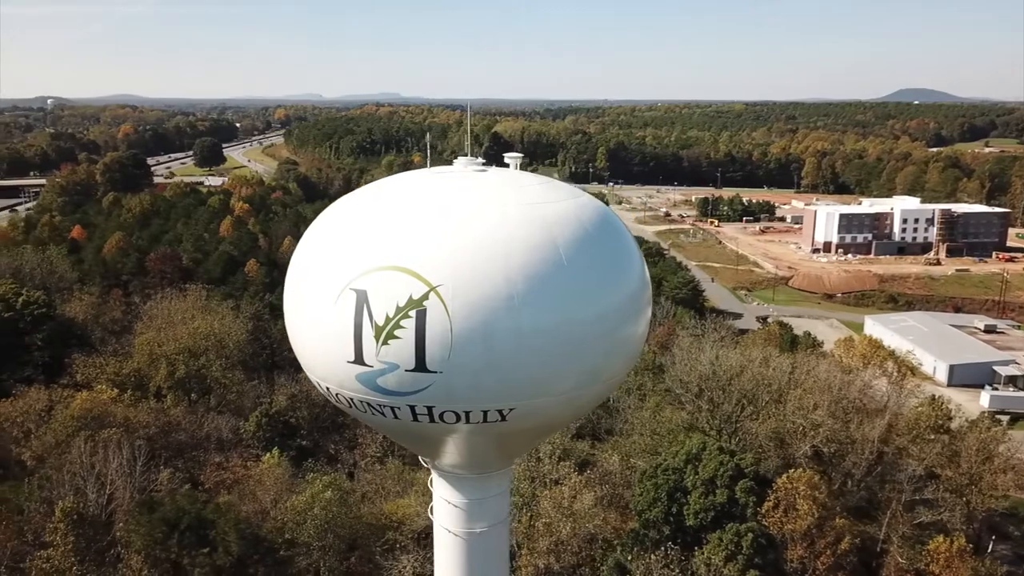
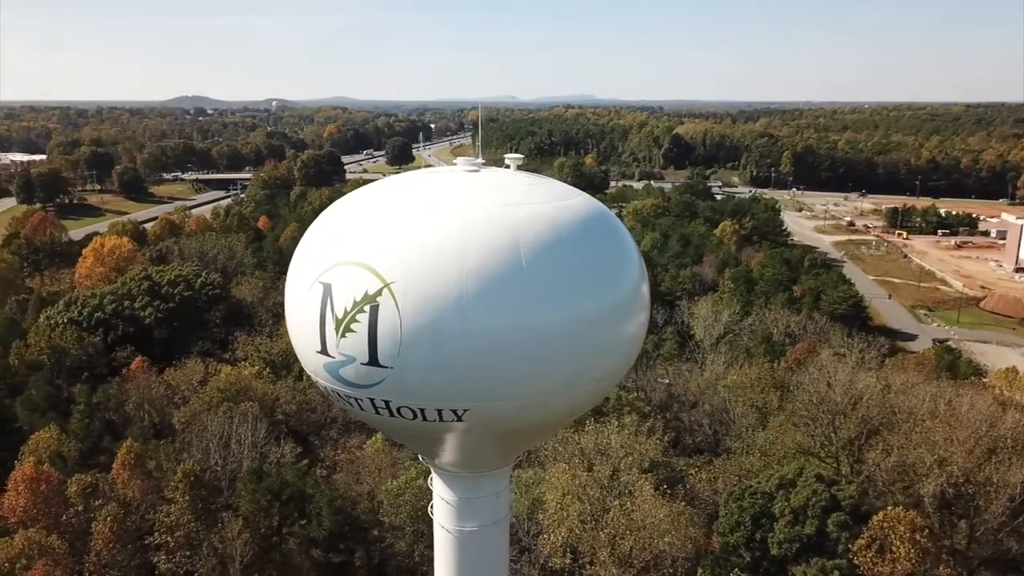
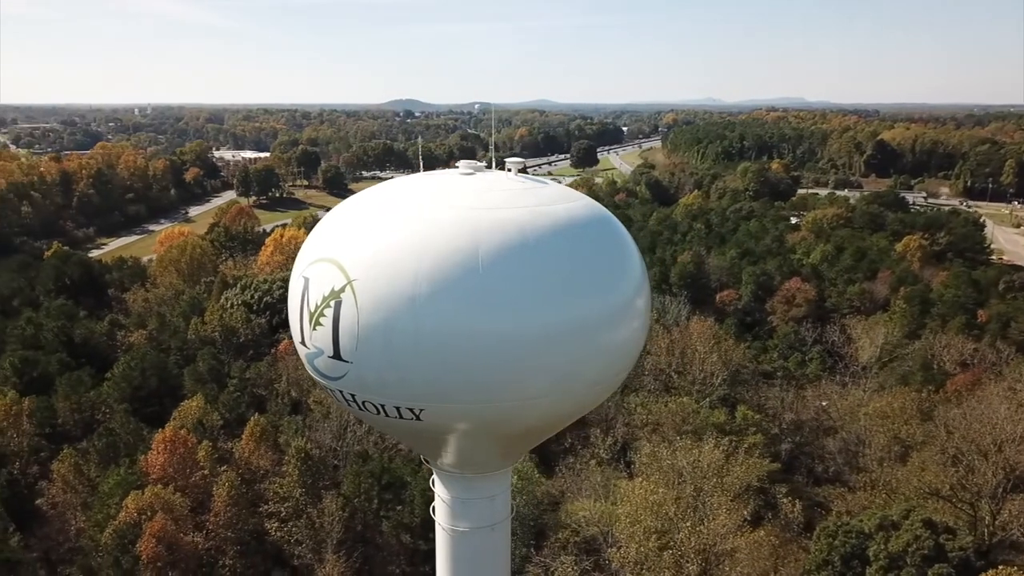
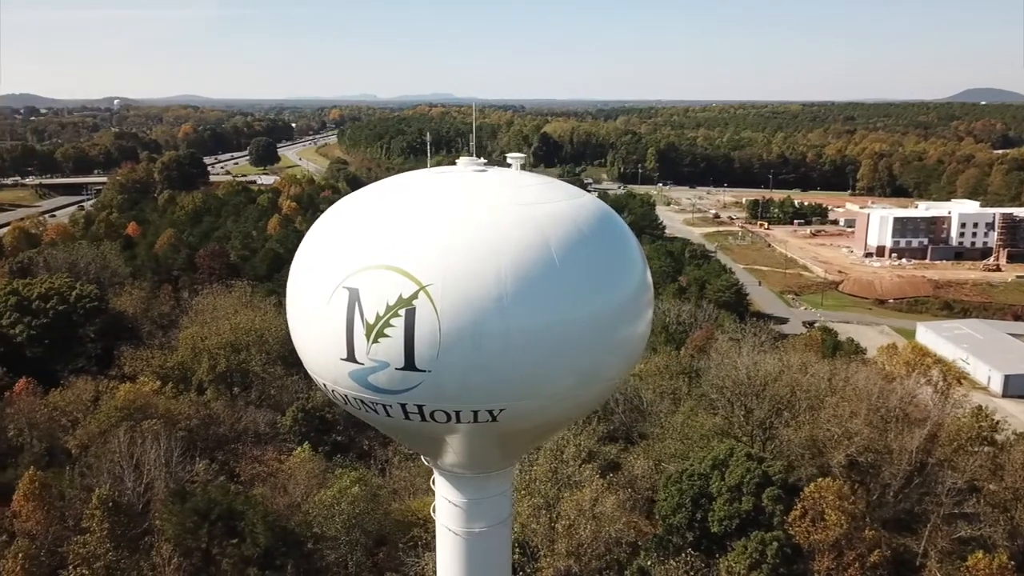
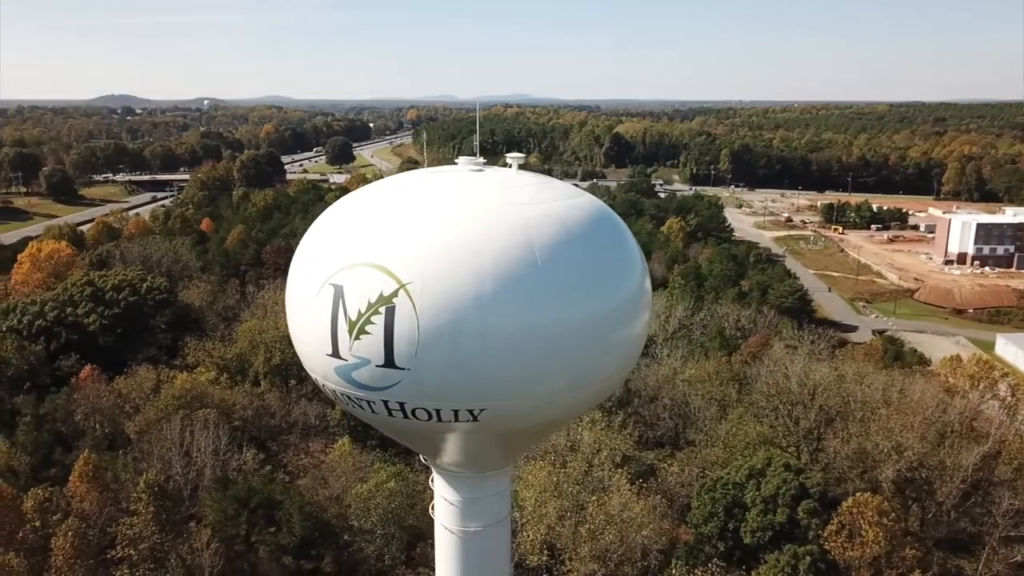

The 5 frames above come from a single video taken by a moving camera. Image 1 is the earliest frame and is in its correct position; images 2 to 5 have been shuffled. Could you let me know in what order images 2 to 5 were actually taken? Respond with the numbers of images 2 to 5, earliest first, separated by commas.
4, 5, 2, 3
